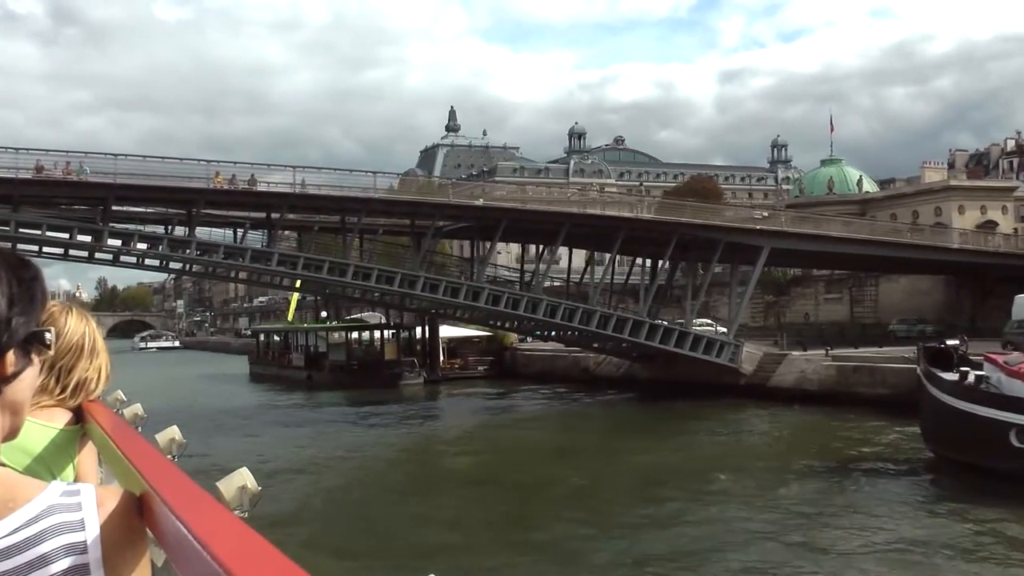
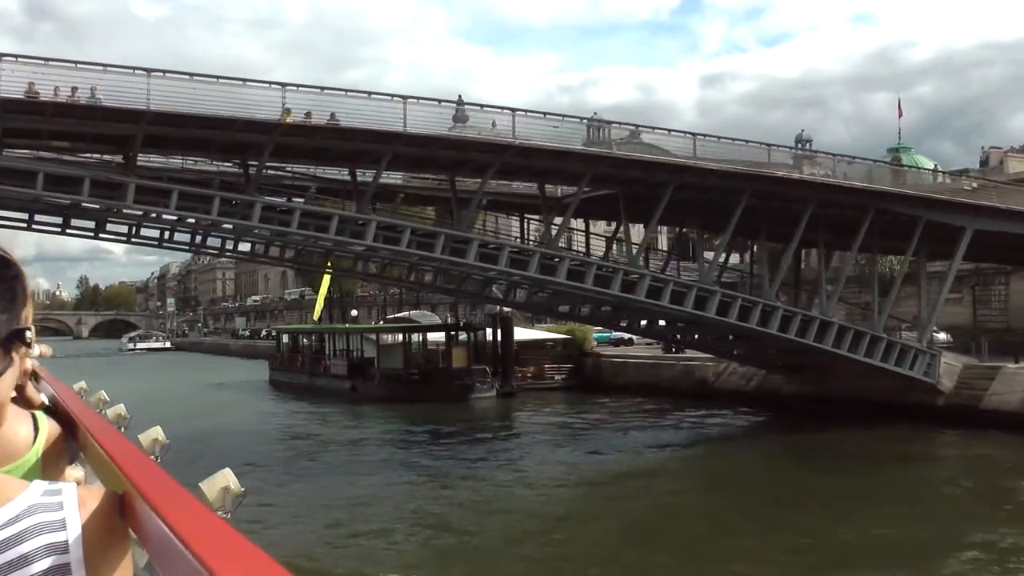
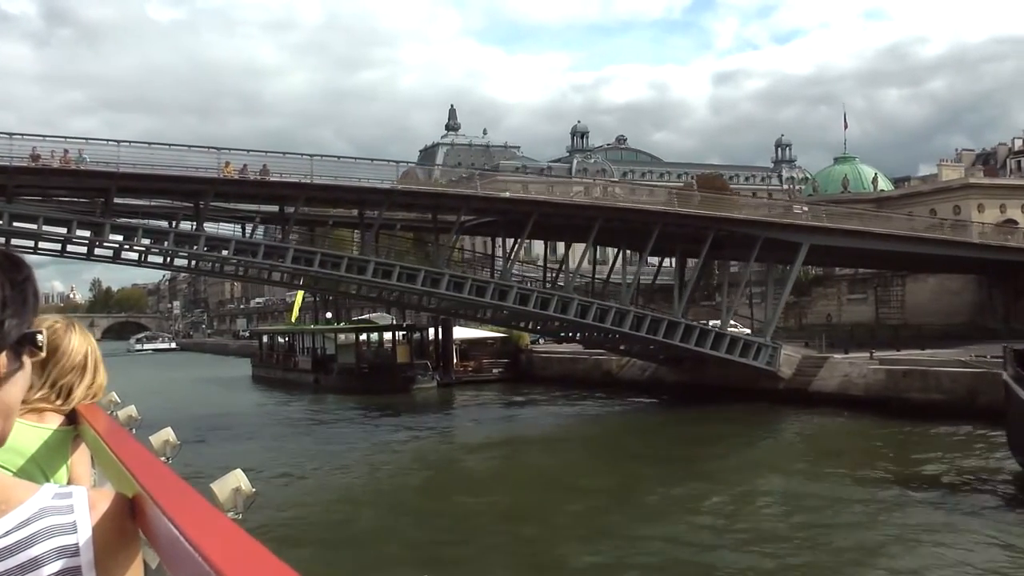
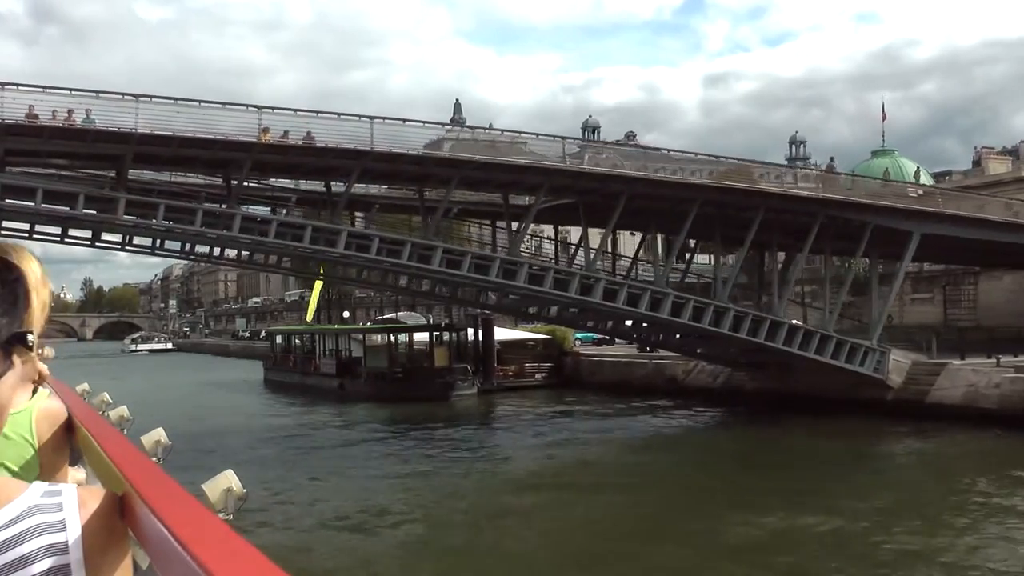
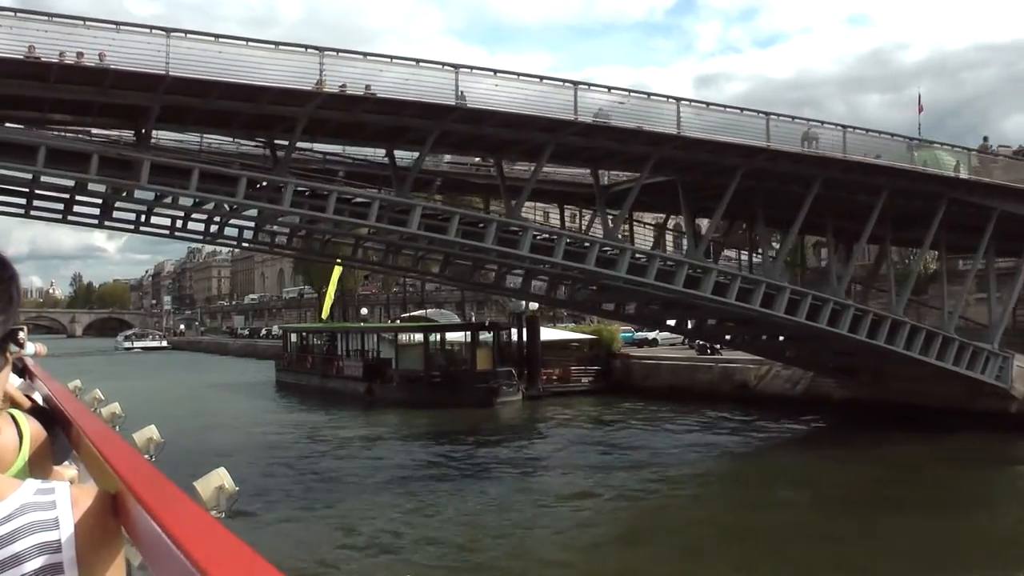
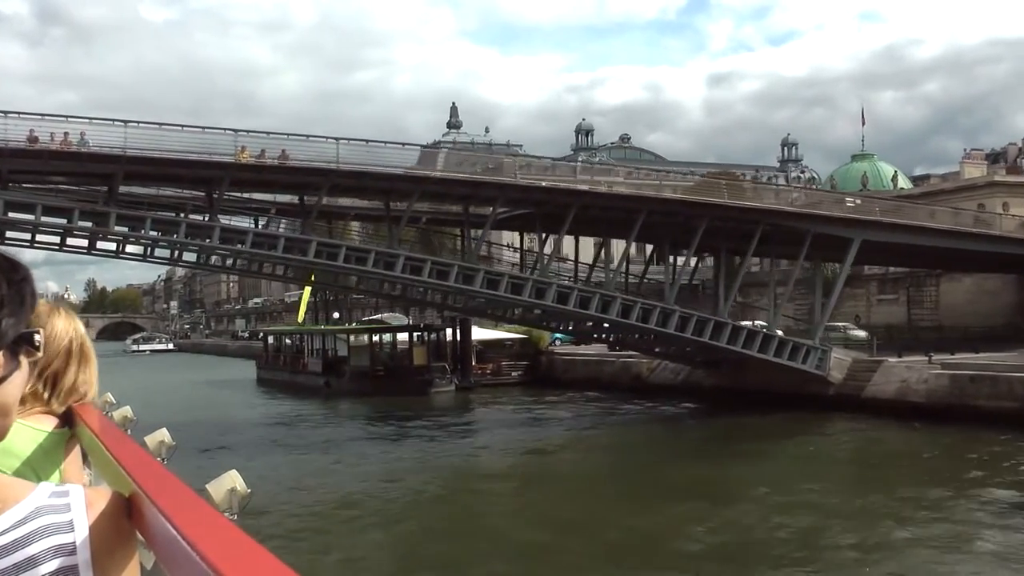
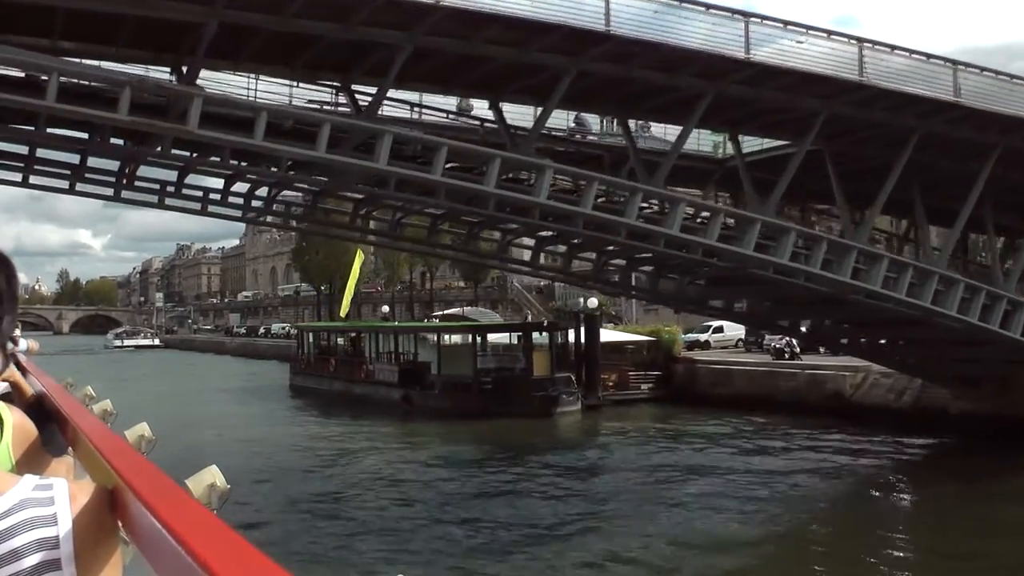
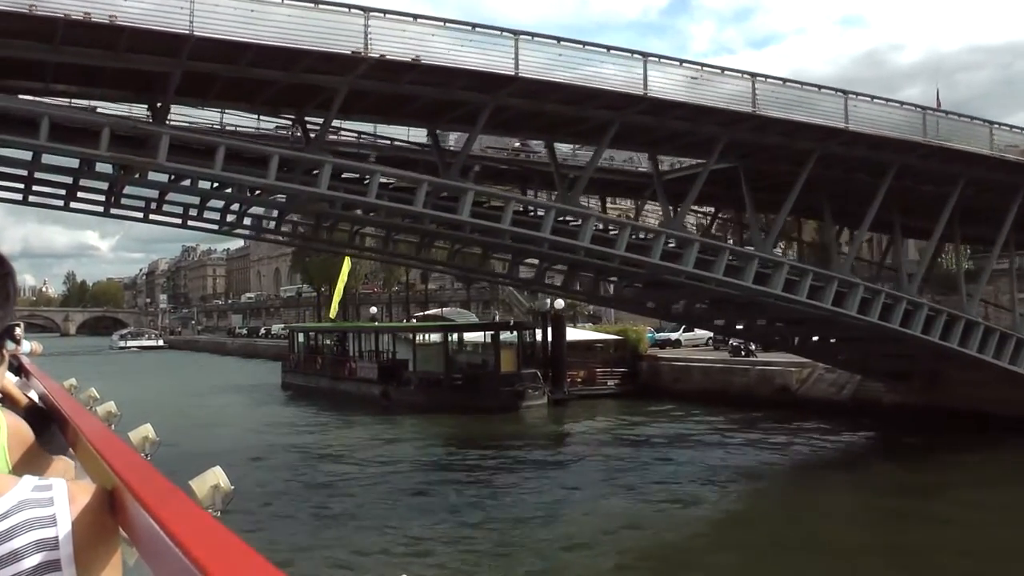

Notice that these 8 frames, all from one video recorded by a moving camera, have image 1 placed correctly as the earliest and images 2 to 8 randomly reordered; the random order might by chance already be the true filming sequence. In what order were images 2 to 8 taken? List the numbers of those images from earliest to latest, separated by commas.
3, 6, 4, 2, 5, 8, 7
